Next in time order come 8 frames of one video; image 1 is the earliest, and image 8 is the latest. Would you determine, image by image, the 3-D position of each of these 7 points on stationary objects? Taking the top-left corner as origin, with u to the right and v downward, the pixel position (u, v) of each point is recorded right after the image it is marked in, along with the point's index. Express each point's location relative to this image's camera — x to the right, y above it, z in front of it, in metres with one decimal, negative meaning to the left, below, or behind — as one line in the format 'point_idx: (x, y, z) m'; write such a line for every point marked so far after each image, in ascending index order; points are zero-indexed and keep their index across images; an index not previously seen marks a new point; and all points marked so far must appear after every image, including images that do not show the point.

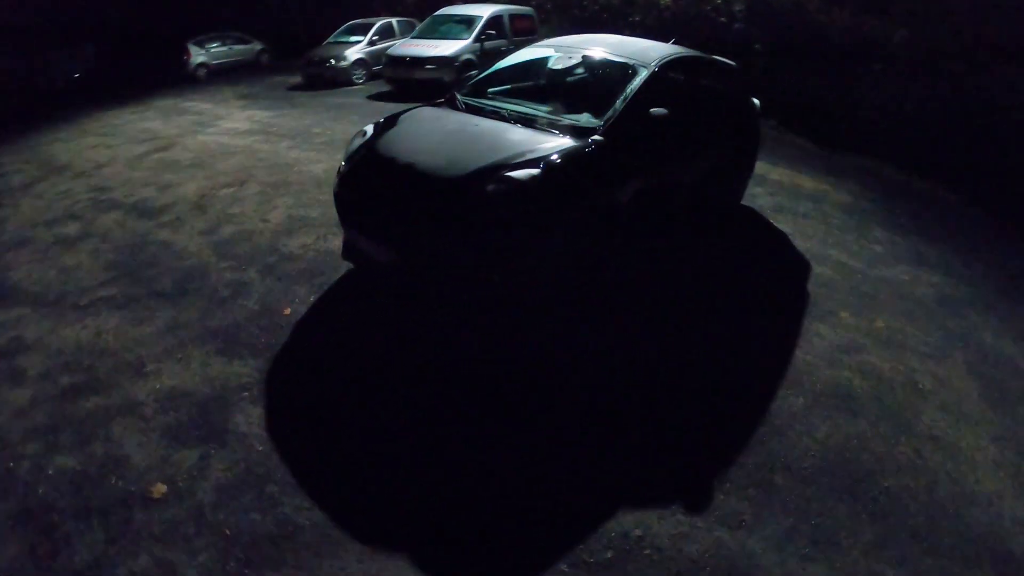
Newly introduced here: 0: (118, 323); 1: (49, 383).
0: (-2.5, -0.2, +5.1) m
1: (-2.7, -0.5, +4.7) m
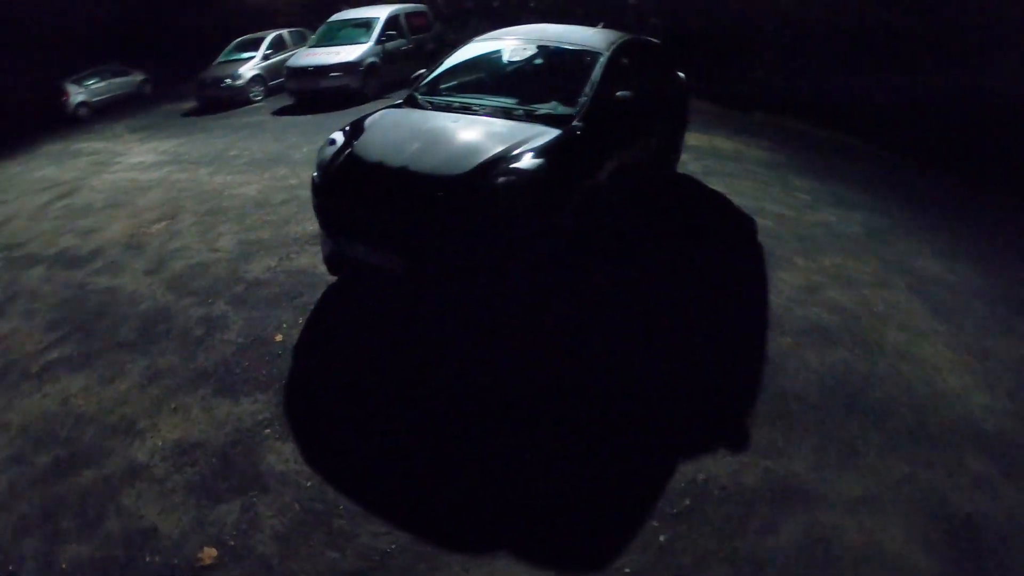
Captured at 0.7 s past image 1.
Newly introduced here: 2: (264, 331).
0: (-2.4, -0.6, +4.6) m
1: (-2.5, -0.9, +4.1) m
2: (-1.6, -0.2, +5.0) m
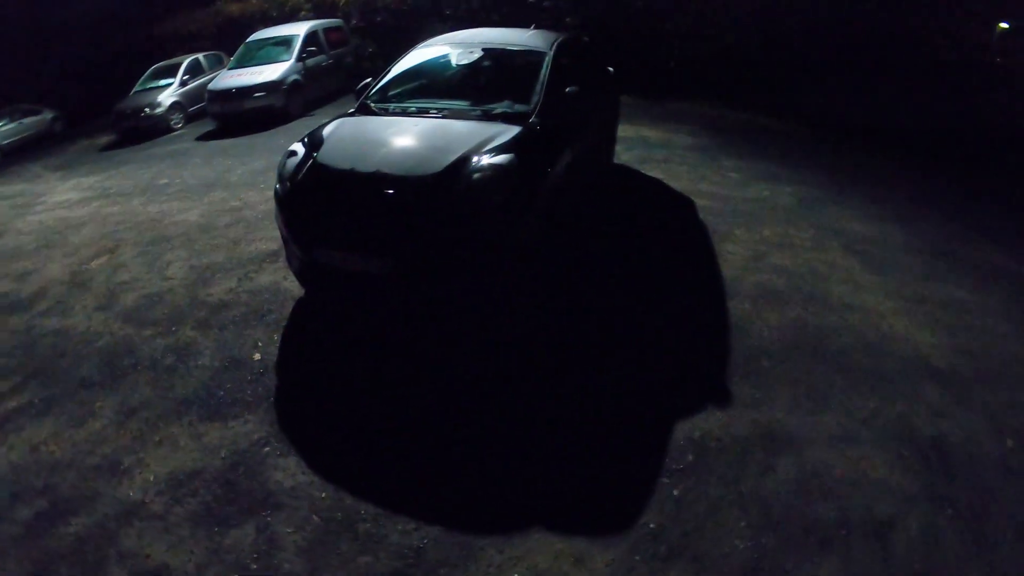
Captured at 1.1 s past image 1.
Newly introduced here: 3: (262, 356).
0: (-2.4, -0.8, +4.3) m
1: (-2.4, -1.1, +3.8) m
2: (-1.7, -0.4, +4.8) m
3: (-1.5, -0.4, +4.8) m
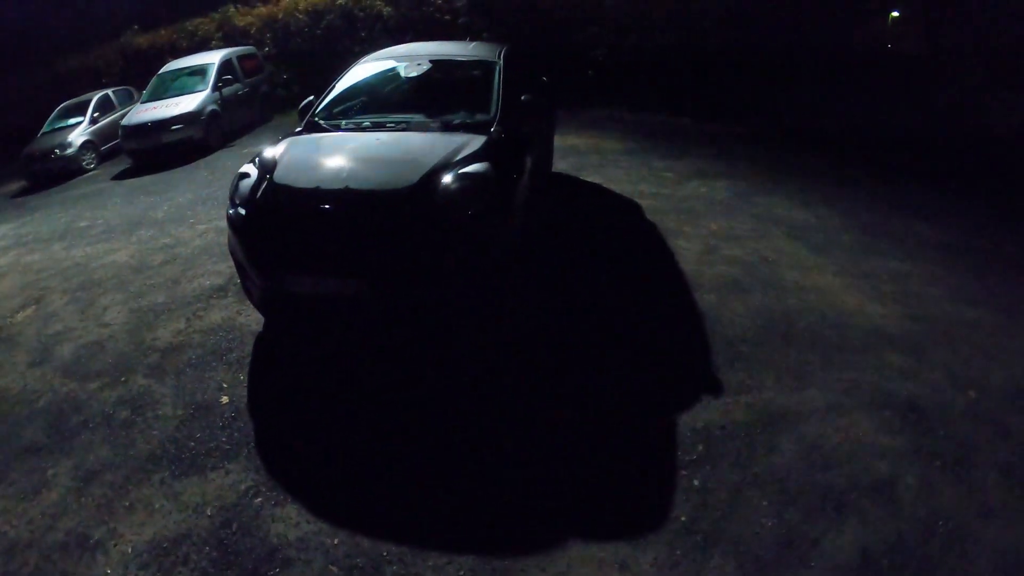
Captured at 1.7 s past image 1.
0: (-2.3, -1.0, +3.7) m
1: (-2.2, -1.3, +3.3) m
2: (-1.7, -0.6, +4.4) m
3: (-1.6, -0.6, +4.4) m
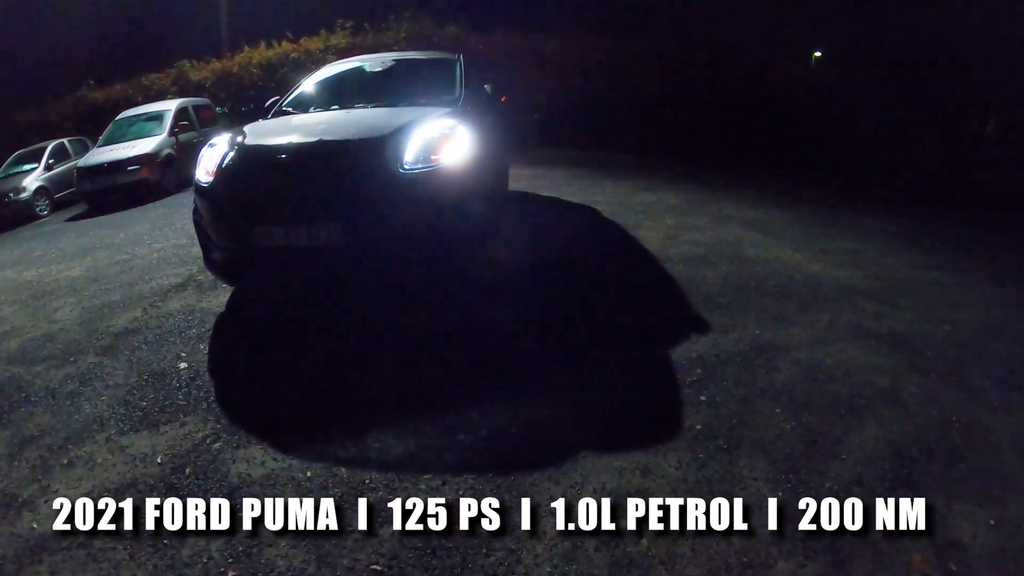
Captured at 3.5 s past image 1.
0: (-2.3, -0.8, +3.3) m
1: (-2.1, -0.9, +2.8) m
2: (-1.8, -0.4, +4.1) m
3: (-1.6, -0.4, +4.1) m
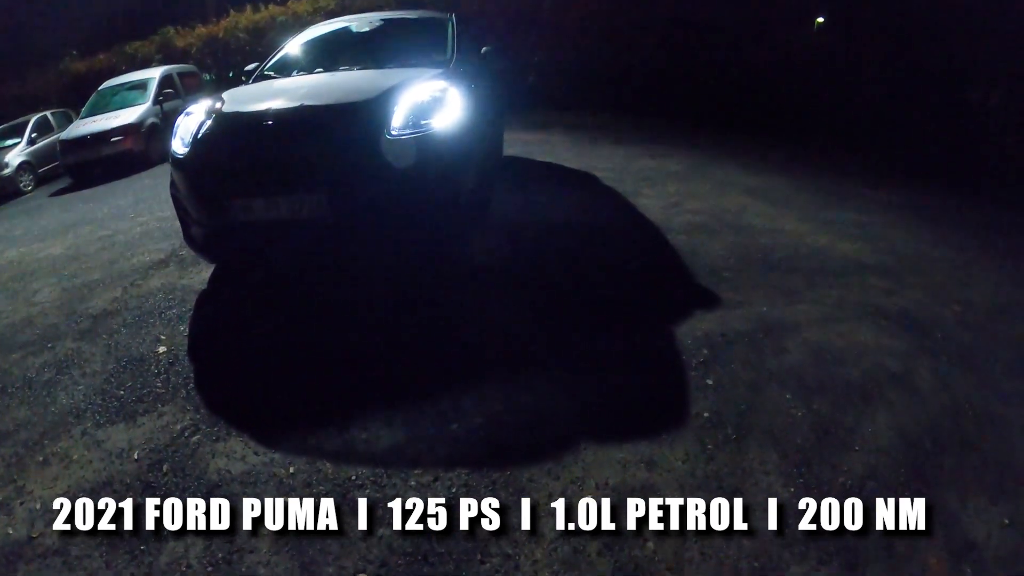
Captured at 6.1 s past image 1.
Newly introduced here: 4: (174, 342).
0: (-2.3, -0.7, +3.2) m
1: (-2.1, -0.9, +2.7) m
2: (-1.8, -0.4, +4.0) m
3: (-1.6, -0.4, +4.0) m
4: (-1.6, -0.3, +4.0) m
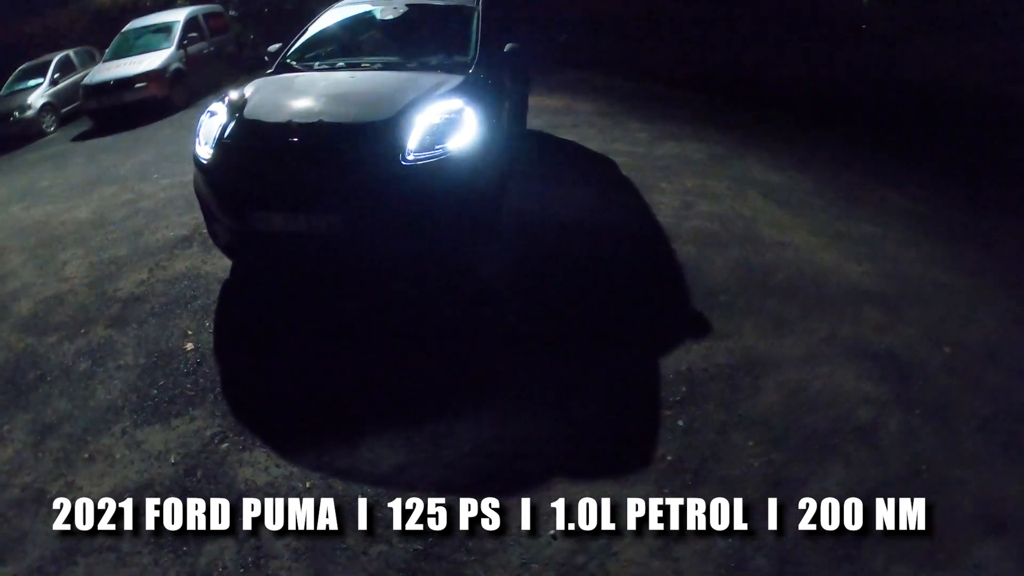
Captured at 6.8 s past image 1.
0: (-2.4, -0.8, +3.6) m
1: (-2.2, -1.1, +3.1) m
2: (-1.8, -0.3, +4.3) m
3: (-1.7, -0.3, +4.2) m
4: (-1.7, -0.3, +4.3) m
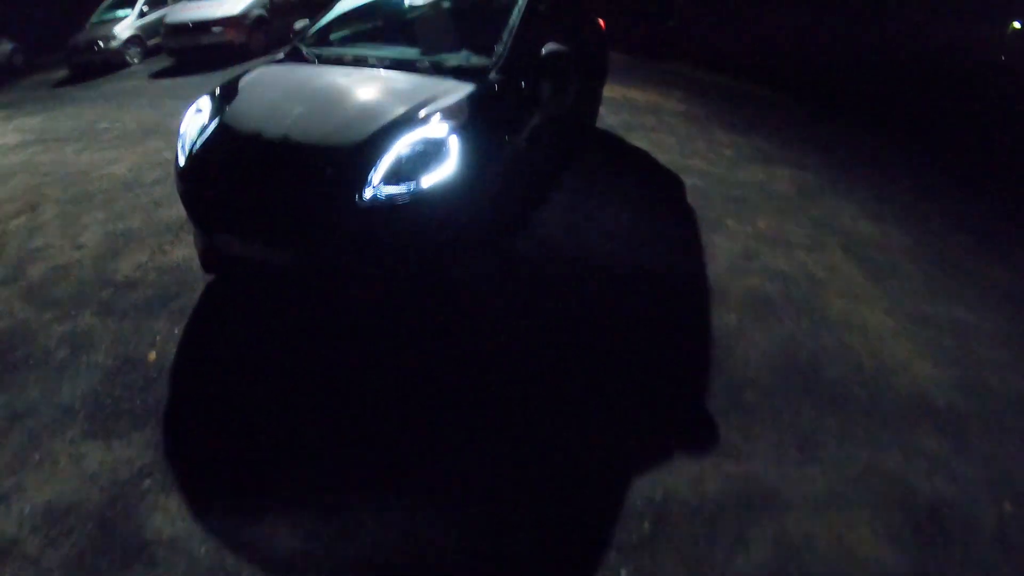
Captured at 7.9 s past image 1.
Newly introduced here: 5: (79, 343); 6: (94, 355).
0: (-2.7, -0.7, +3.8) m
1: (-2.7, -1.1, +3.4) m
2: (-1.9, -0.3, +4.3) m
3: (-1.8, -0.3, +4.2) m
4: (-1.8, -0.3, +4.3) m
5: (-2.3, -0.3, +4.2) m
6: (-2.2, -0.3, +4.2) m
